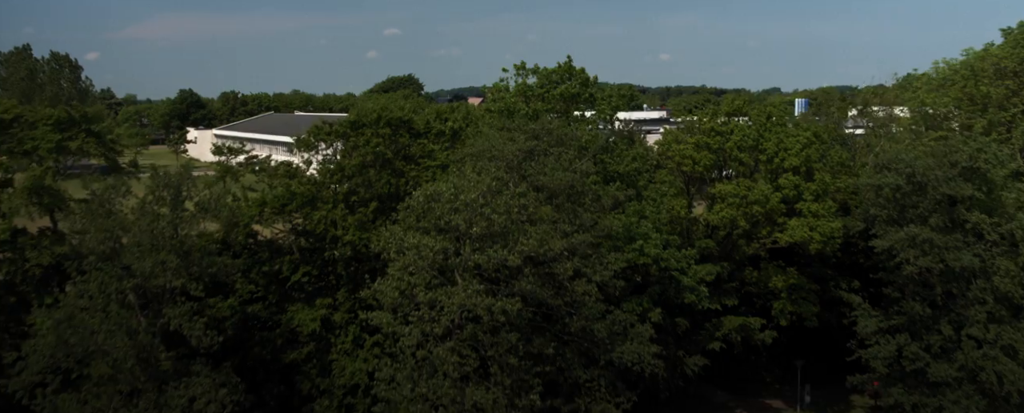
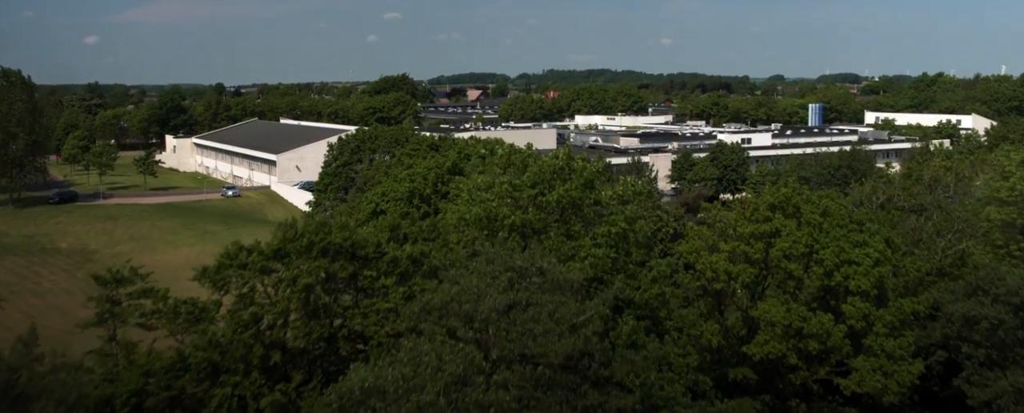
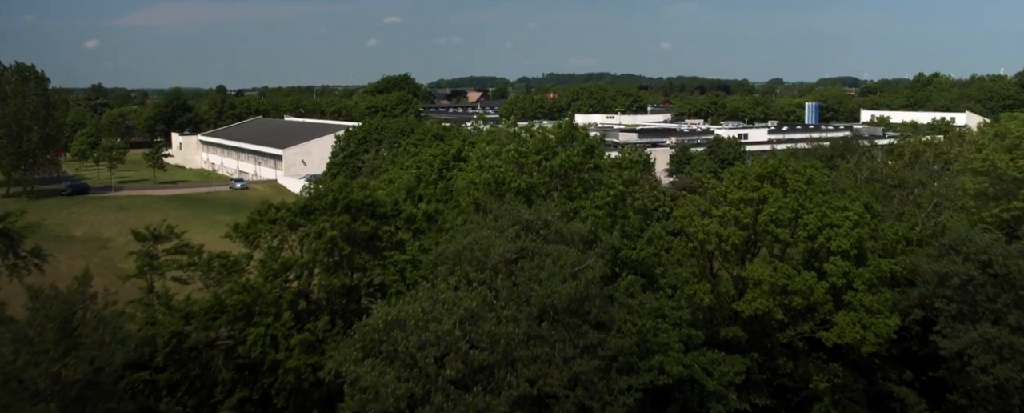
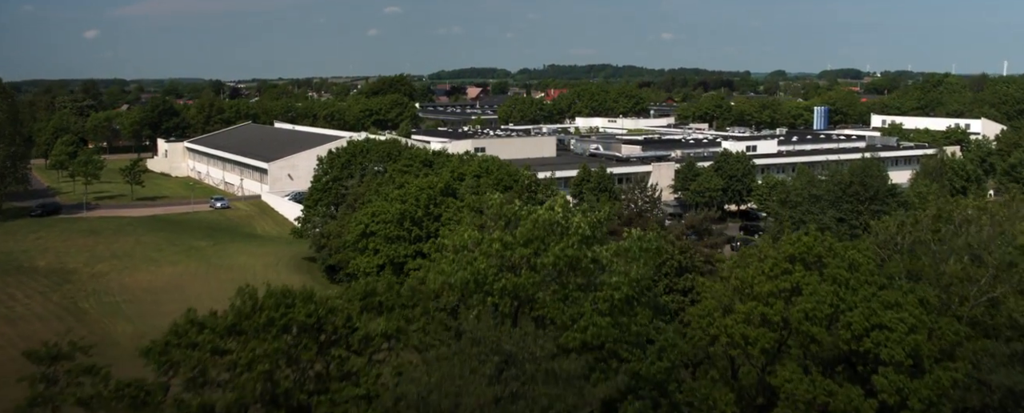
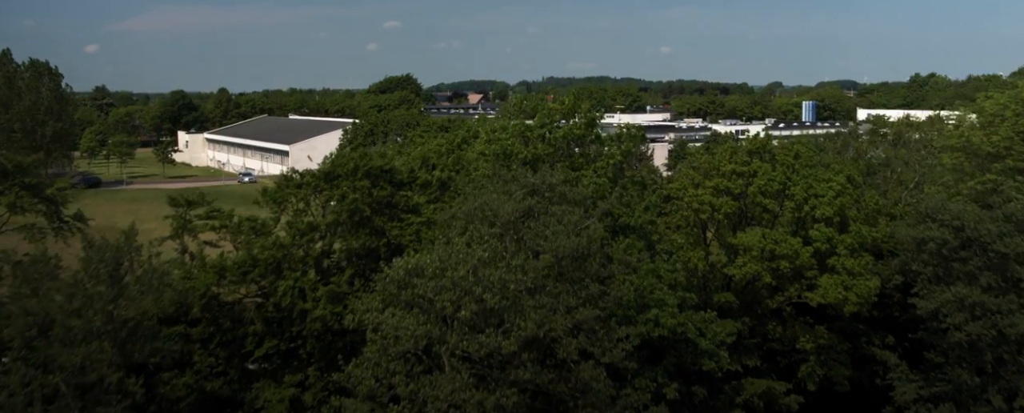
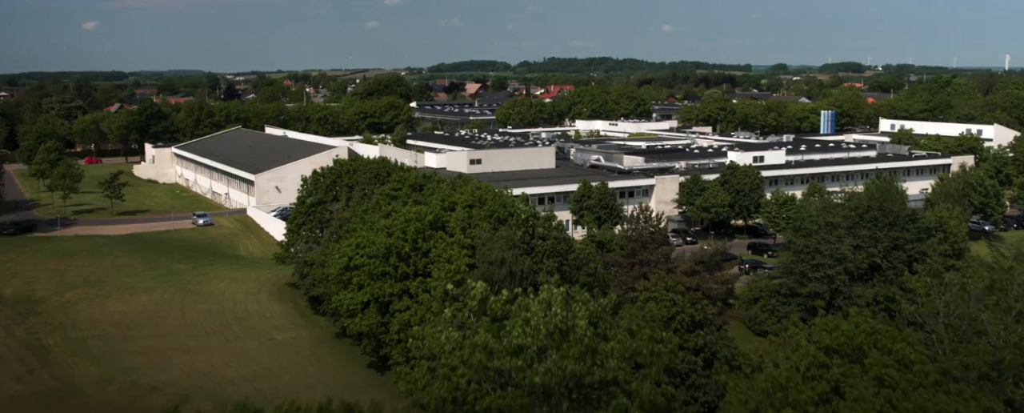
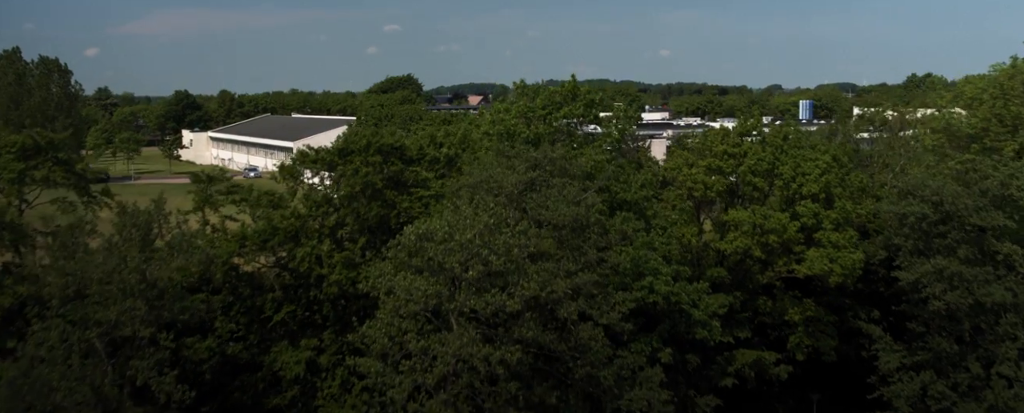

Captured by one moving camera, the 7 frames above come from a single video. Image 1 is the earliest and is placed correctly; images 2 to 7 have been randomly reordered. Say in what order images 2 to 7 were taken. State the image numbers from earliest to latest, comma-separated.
7, 5, 3, 2, 4, 6
